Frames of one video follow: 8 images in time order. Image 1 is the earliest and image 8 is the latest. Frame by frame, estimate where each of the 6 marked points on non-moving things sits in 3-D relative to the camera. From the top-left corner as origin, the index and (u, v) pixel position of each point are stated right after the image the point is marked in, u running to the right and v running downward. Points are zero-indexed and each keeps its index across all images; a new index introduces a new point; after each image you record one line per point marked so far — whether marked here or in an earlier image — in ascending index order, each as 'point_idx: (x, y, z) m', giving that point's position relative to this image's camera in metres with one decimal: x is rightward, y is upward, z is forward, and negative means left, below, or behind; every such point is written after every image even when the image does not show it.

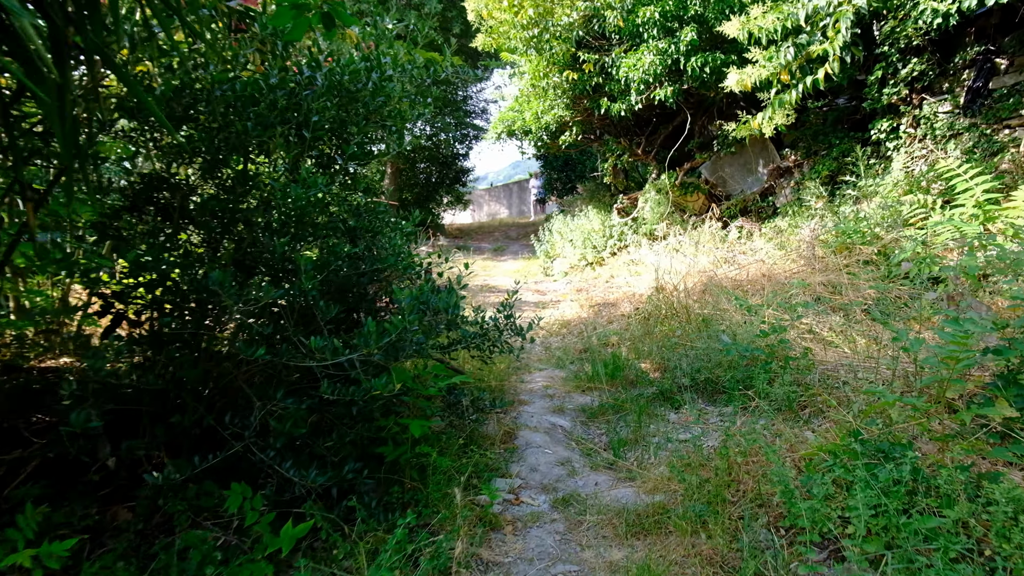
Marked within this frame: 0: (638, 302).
0: (+0.8, -0.1, +4.7) m
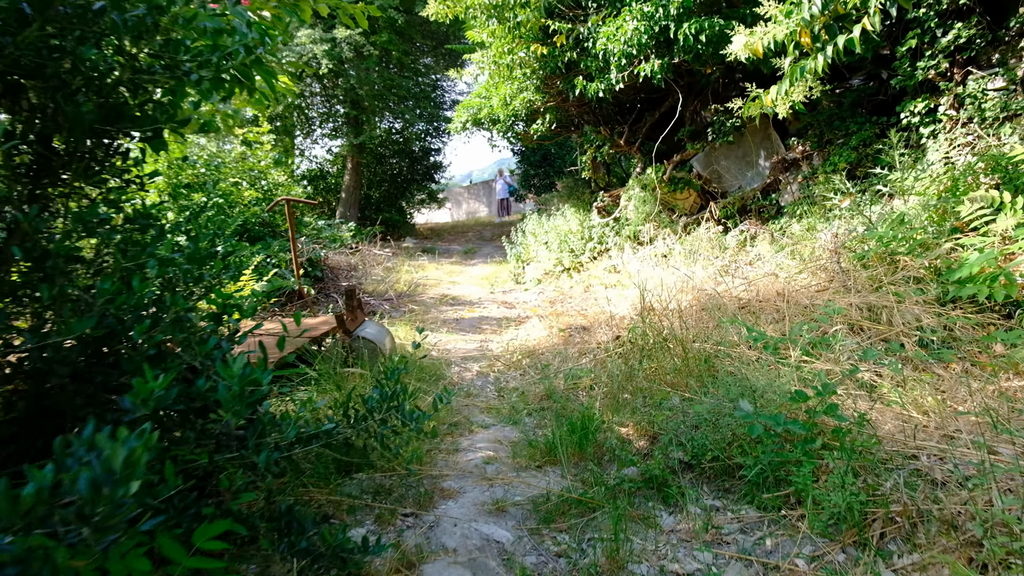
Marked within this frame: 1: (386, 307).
0: (+0.5, -0.2, +3.7) m
1: (-1.0, -0.1, +5.6) m
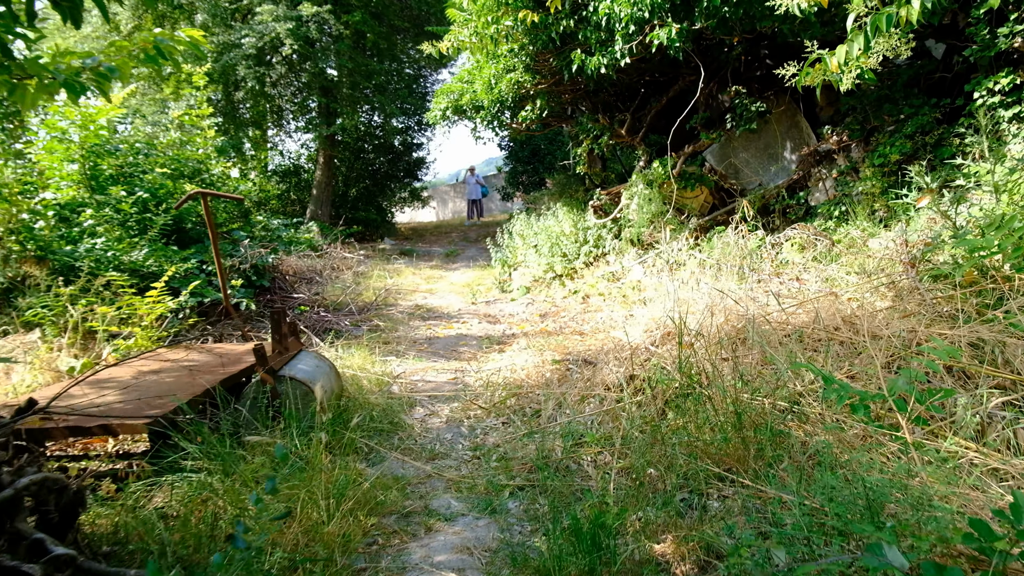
0: (+0.5, -0.3, +2.8) m
1: (-1.1, -0.2, +4.7) m
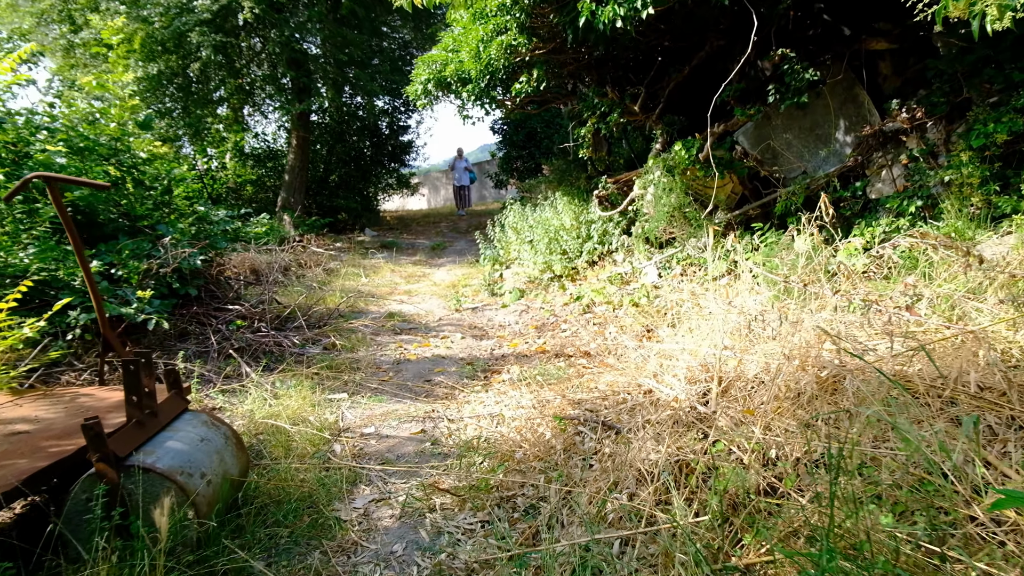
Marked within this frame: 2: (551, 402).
0: (+0.4, -0.4, +1.9) m
1: (-1.1, -0.3, +3.7) m
2: (+0.1, -0.4, +2.6) m
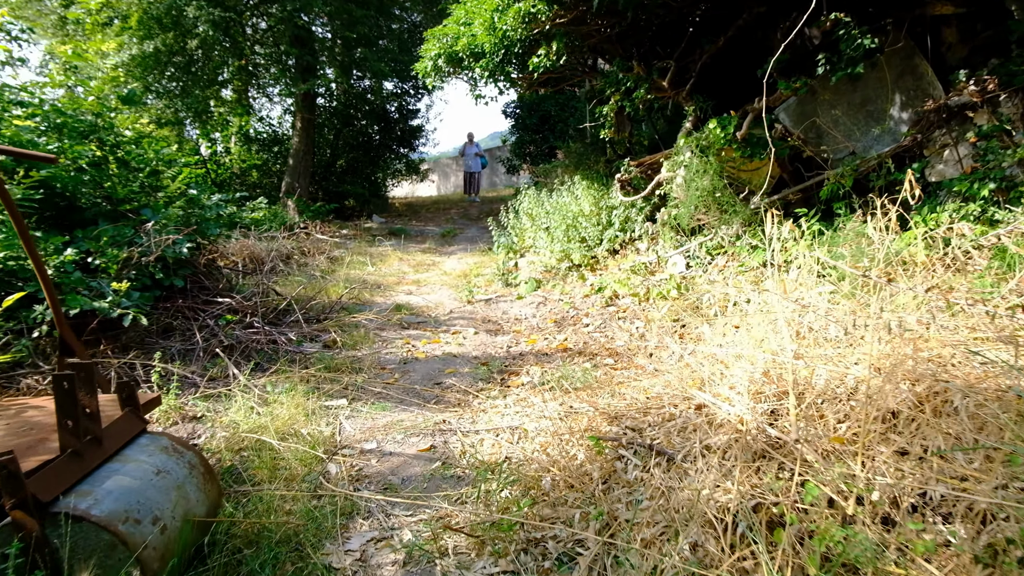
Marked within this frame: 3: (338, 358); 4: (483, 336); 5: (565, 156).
0: (+0.5, -0.4, +1.5) m
1: (-1.0, -0.2, +3.4) m
2: (+0.2, -0.4, +2.3) m
3: (-0.8, -0.3, +3.2) m
4: (-0.2, -0.3, +3.9) m
5: (+0.6, +1.4, +7.7) m
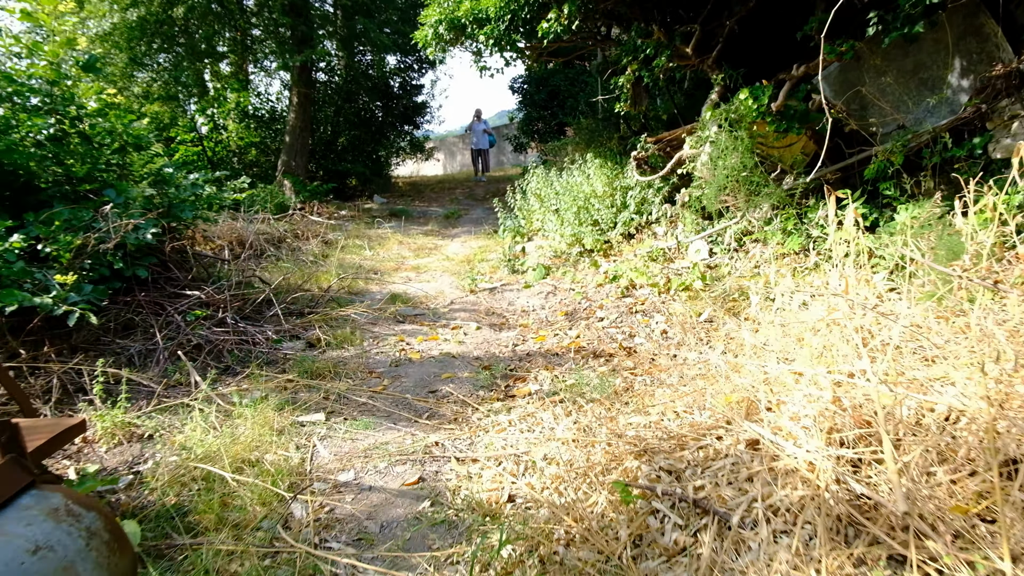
0: (+0.5, -0.4, +1.1) m
1: (-1.0, -0.2, +3.0) m
2: (+0.2, -0.4, +1.9) m
3: (-0.7, -0.3, +2.8) m
4: (-0.1, -0.2, +3.5) m
5: (+0.6, +1.5, +7.3) m
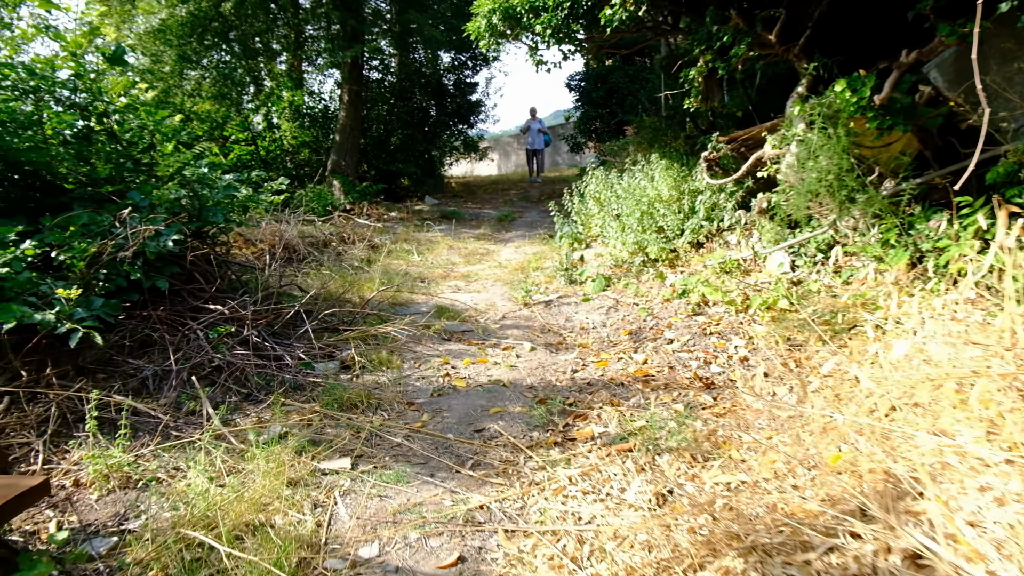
0: (+0.6, -0.5, +0.7) m
1: (-0.8, -0.3, +2.7) m
2: (+0.4, -0.5, +1.5) m
3: (-0.5, -0.3, +2.5) m
4: (+0.1, -0.3, +3.2) m
5: (+1.2, +1.4, +6.8) m
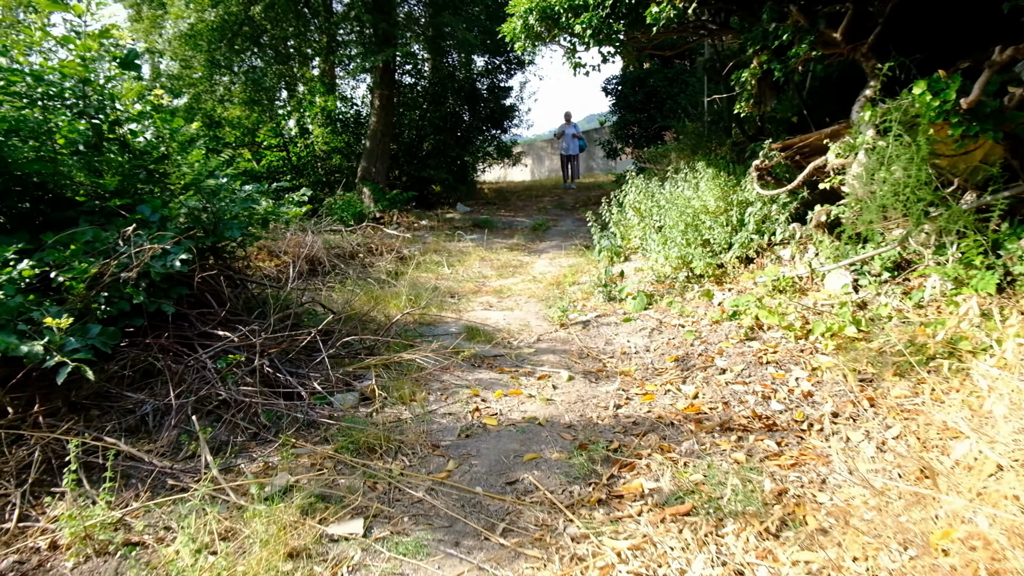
0: (+0.6, -0.6, +0.4) m
1: (-0.7, -0.3, +2.4) m
2: (+0.4, -0.6, +1.2) m
3: (-0.4, -0.4, +2.2) m
4: (+0.3, -0.4, +2.9) m
5: (+1.5, +1.3, +6.5) m
